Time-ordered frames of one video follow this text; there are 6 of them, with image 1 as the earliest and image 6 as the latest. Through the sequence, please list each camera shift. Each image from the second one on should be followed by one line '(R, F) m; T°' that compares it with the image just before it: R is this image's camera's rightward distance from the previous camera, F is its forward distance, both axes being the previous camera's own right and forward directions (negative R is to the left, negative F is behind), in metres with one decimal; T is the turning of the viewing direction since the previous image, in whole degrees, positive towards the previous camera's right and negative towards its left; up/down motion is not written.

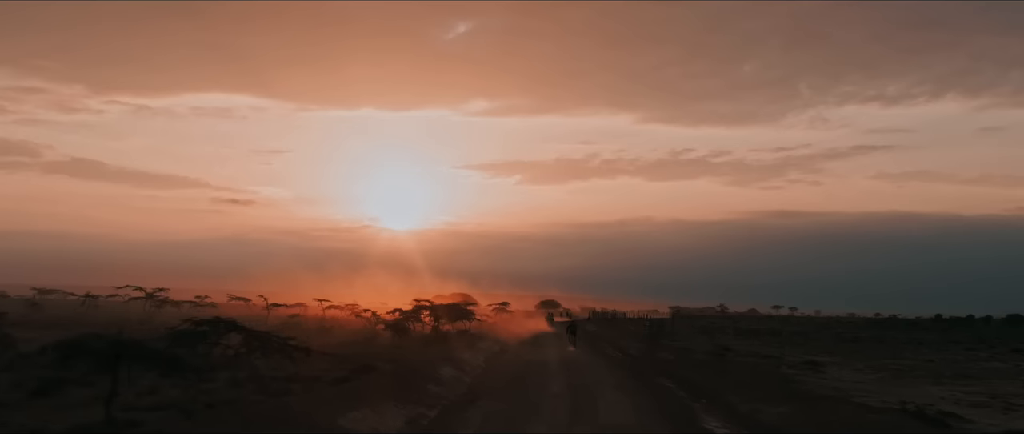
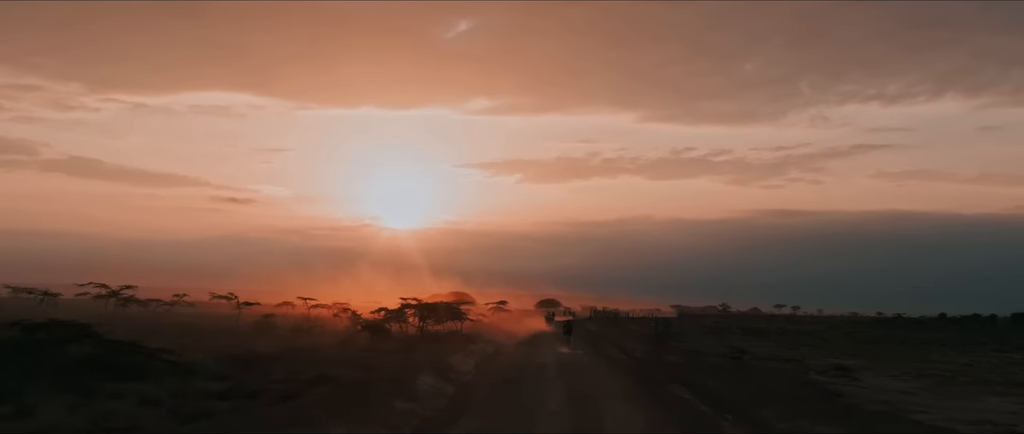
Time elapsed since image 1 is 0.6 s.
(+0.2, +2.5) m; 0°
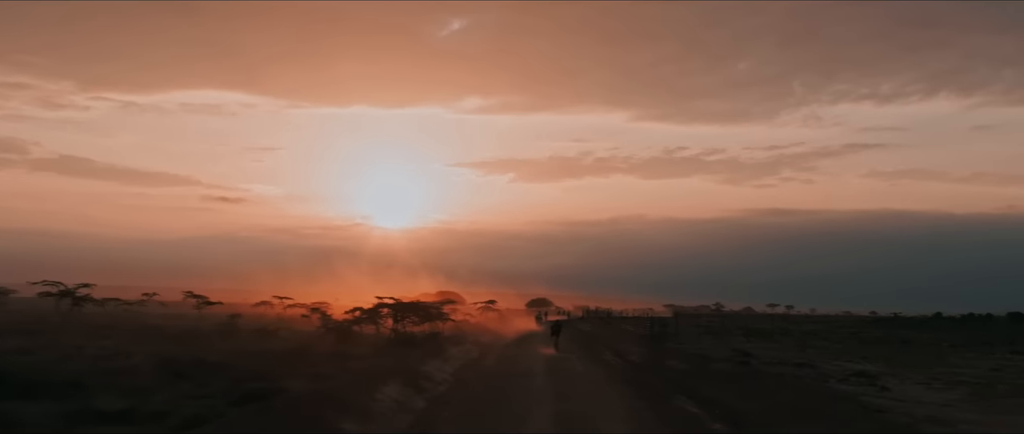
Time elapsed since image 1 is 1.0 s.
(+0.3, +2.1) m; +1°
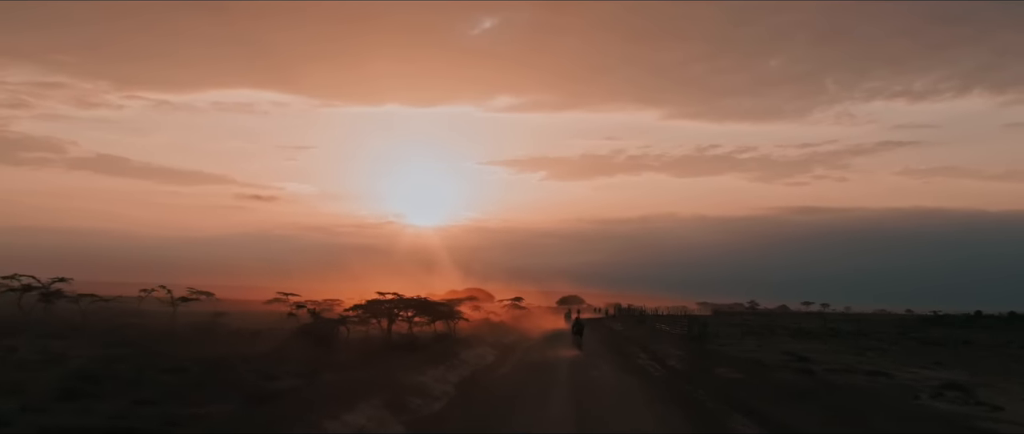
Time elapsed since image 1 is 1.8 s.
(+0.3, +3.4) m; -2°
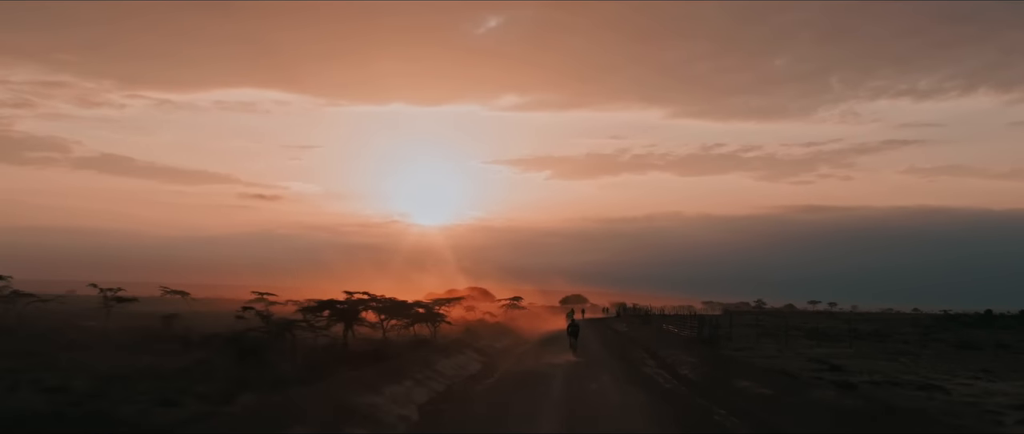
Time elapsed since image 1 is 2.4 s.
(+0.1, +1.1) m; 0°
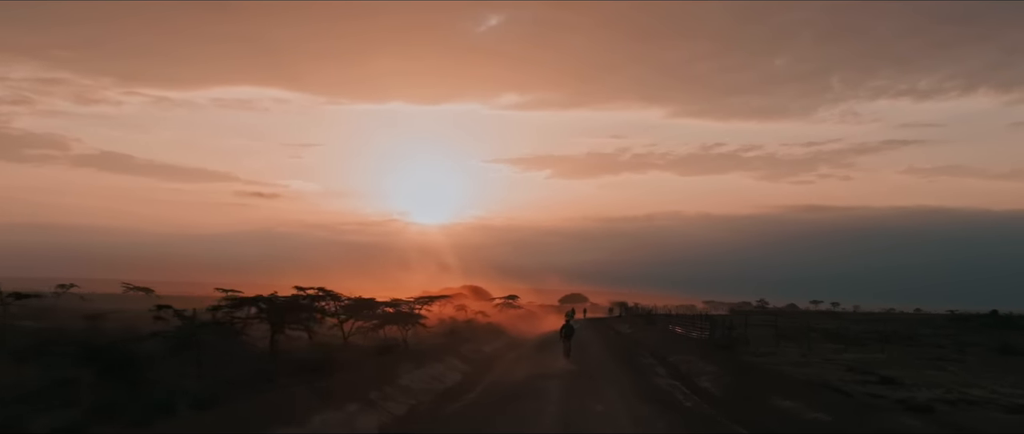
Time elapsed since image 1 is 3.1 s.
(-0.2, -1.3) m; 0°
